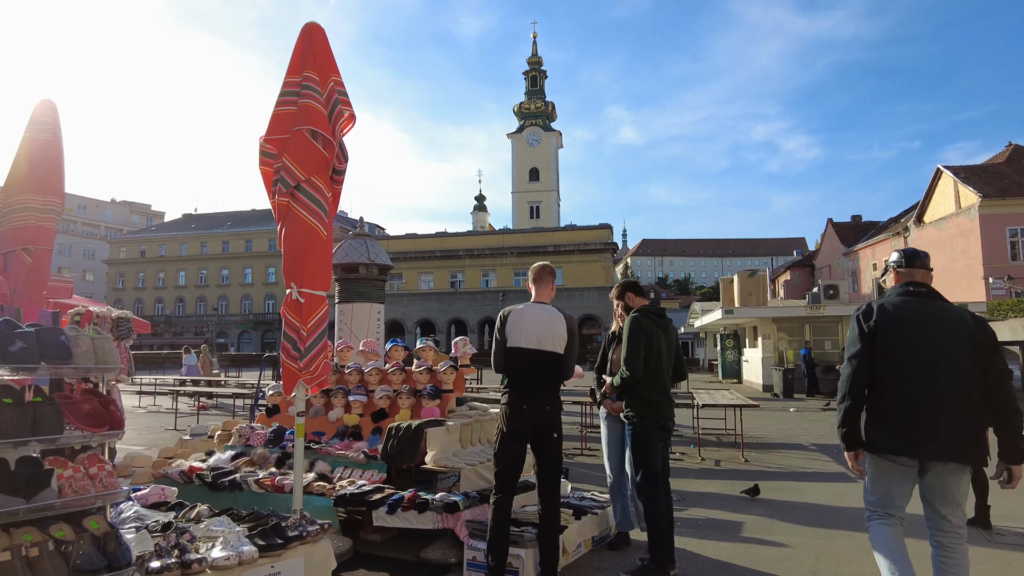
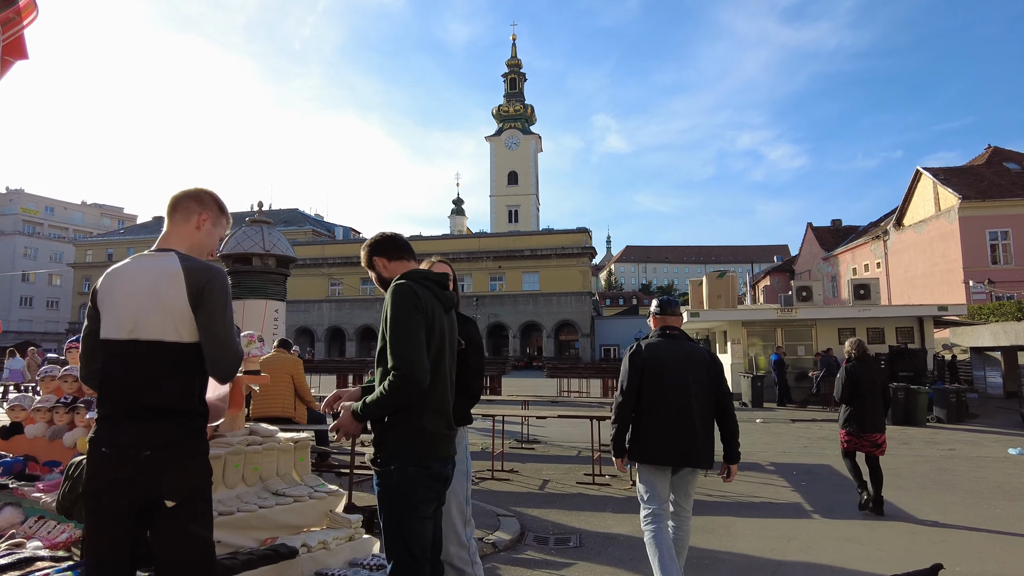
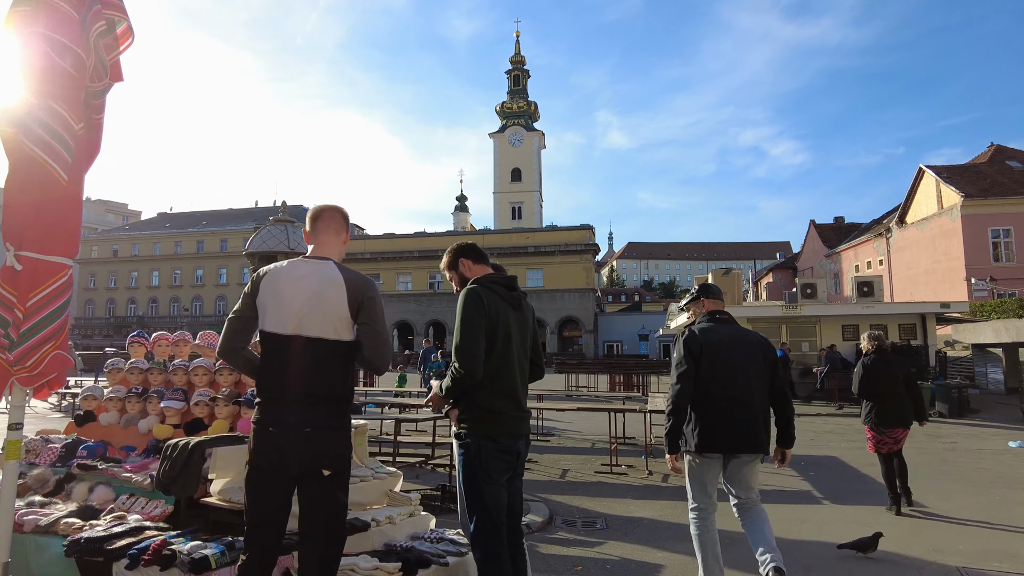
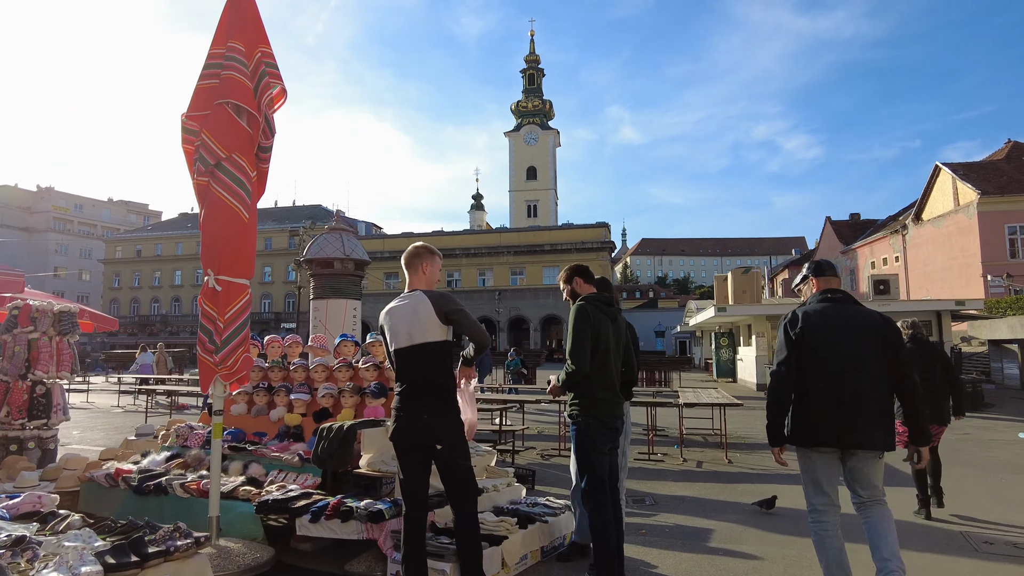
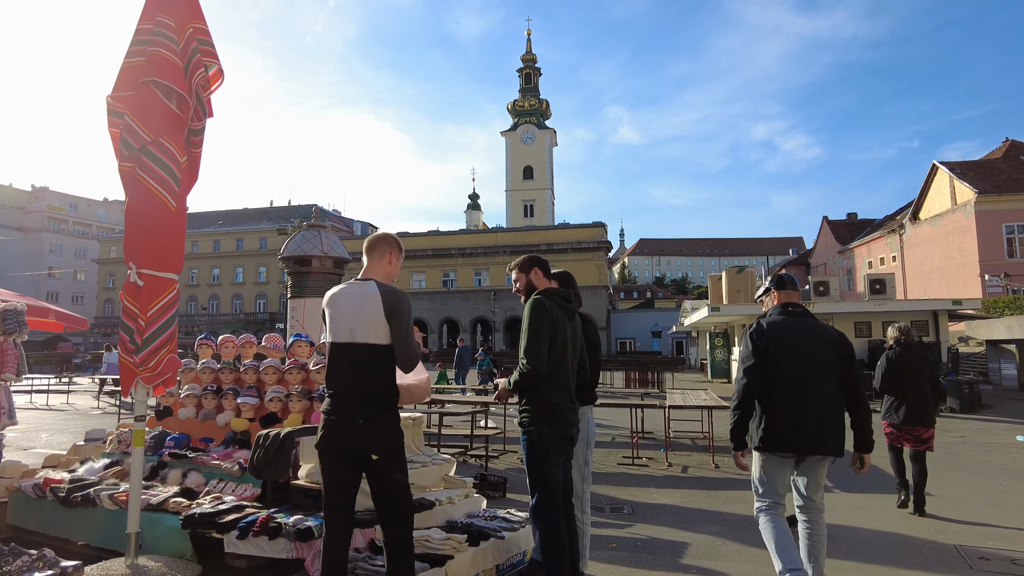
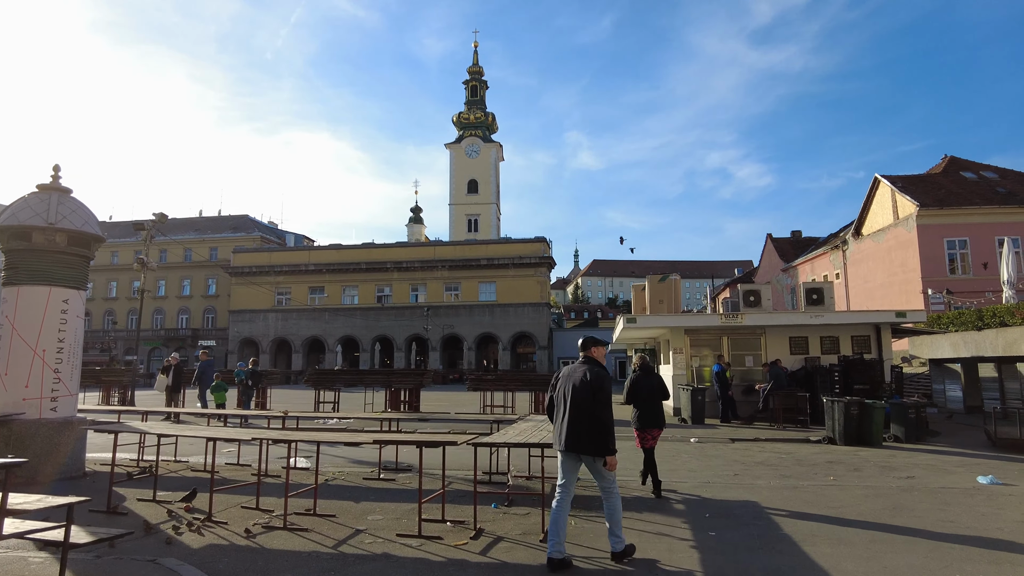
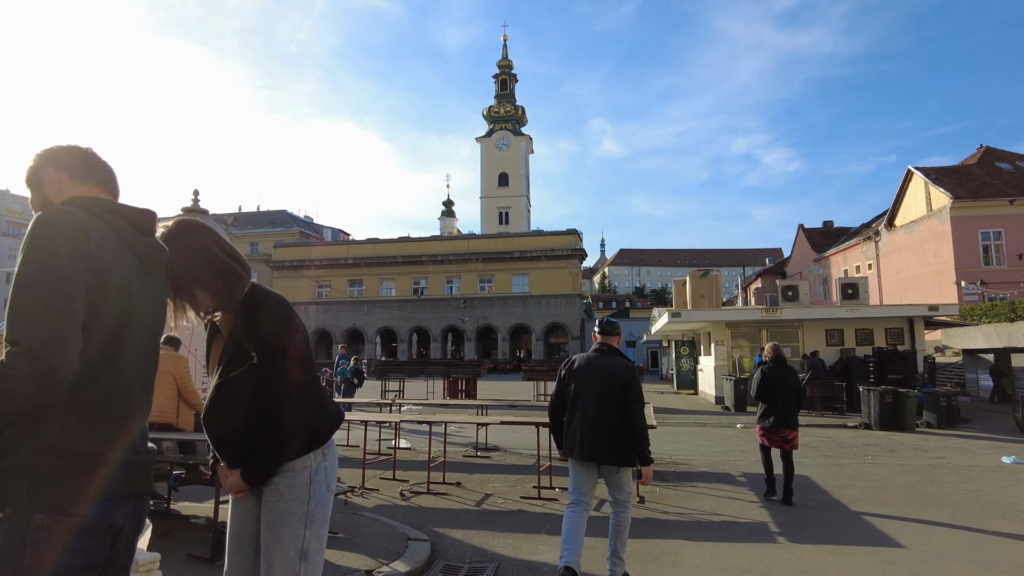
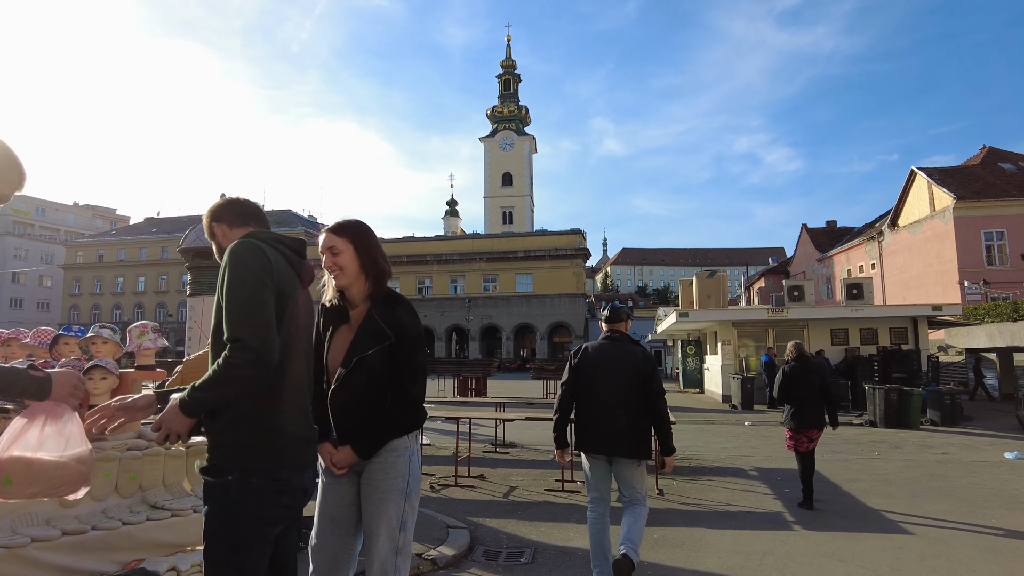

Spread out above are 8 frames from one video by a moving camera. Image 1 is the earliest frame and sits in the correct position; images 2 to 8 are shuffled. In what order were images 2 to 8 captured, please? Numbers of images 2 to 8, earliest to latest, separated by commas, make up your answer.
4, 5, 3, 2, 8, 7, 6
